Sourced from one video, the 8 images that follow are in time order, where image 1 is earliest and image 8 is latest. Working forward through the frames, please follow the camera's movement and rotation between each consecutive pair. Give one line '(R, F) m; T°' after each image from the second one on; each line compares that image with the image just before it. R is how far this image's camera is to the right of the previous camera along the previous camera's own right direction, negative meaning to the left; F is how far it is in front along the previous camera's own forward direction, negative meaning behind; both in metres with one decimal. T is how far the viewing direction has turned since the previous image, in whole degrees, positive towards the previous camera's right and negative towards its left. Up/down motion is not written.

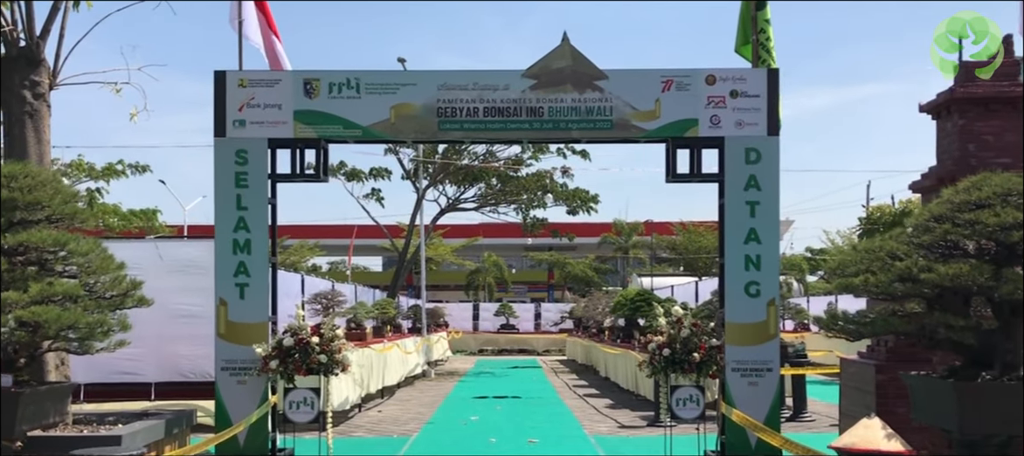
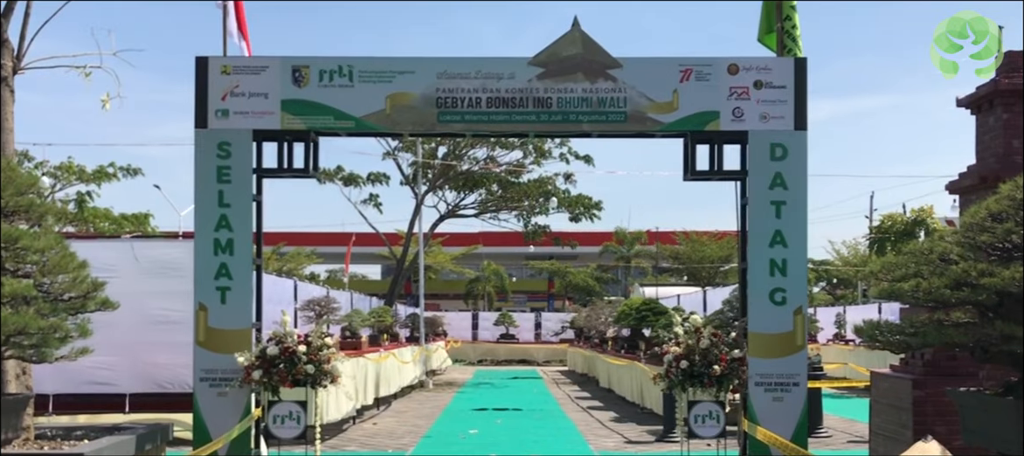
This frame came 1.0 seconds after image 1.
(0.0, +0.6) m; 0°
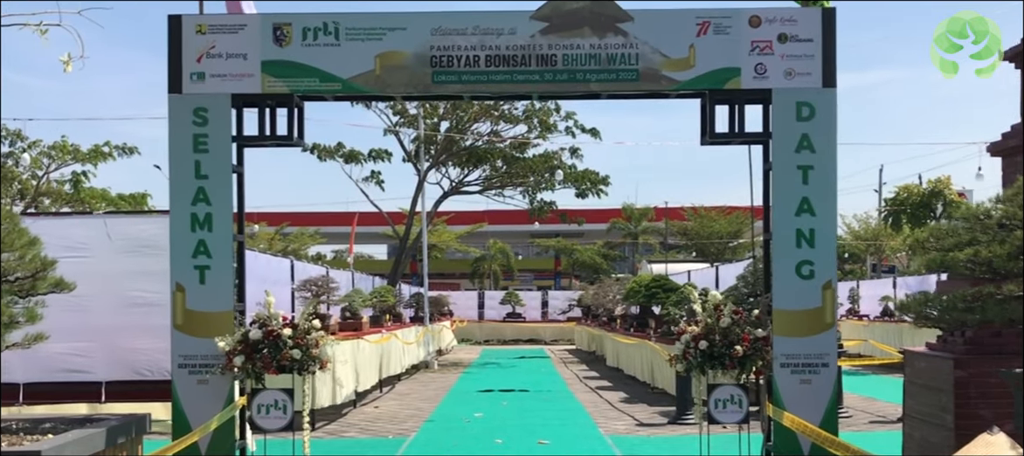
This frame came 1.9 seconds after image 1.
(0.0, +0.6) m; 0°
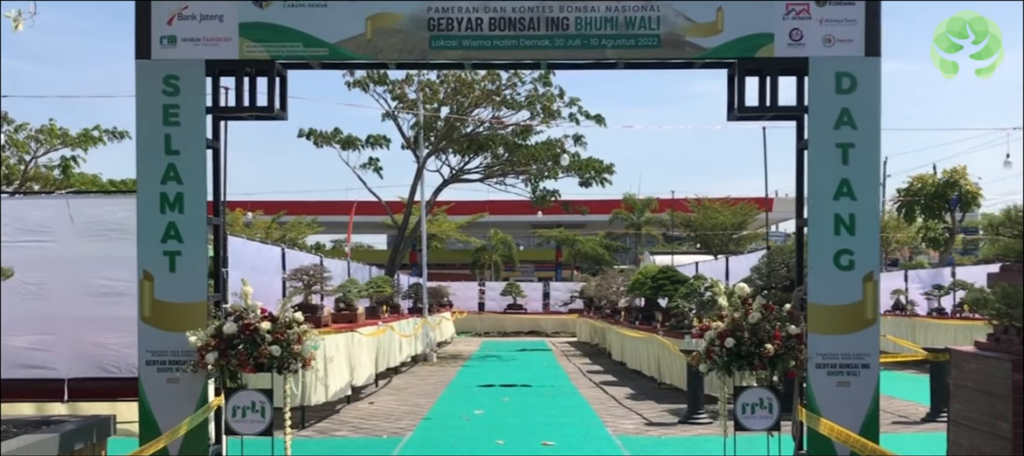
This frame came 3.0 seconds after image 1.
(0.0, +0.6) m; 0°
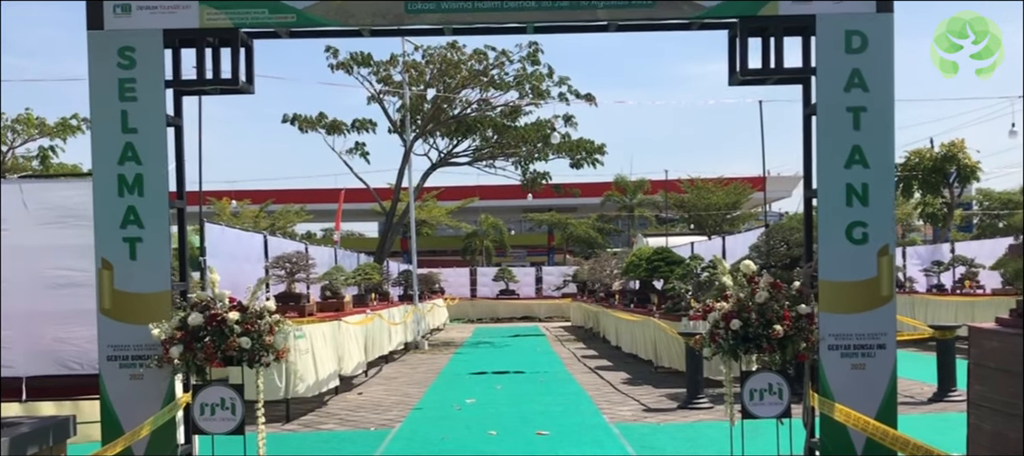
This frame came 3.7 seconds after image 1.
(0.0, +0.4) m; +1°
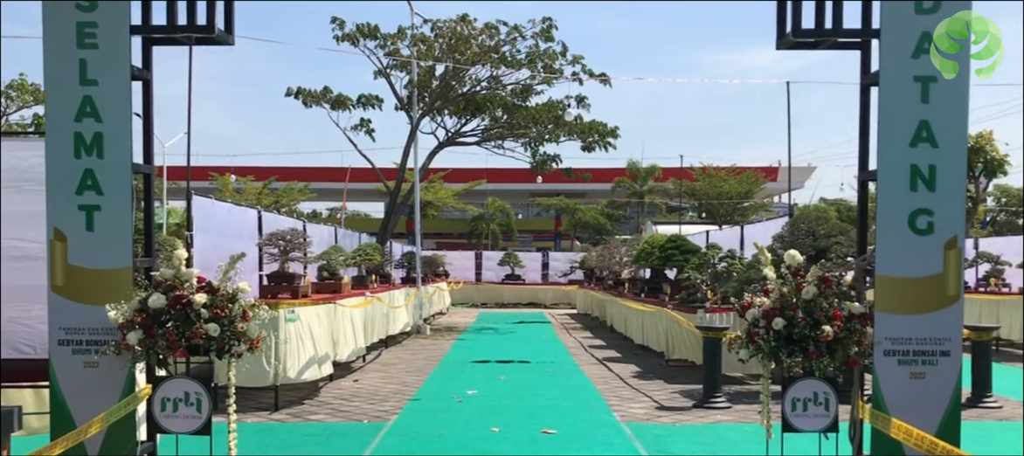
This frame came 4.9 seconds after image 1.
(0.0, +0.7) m; 0°
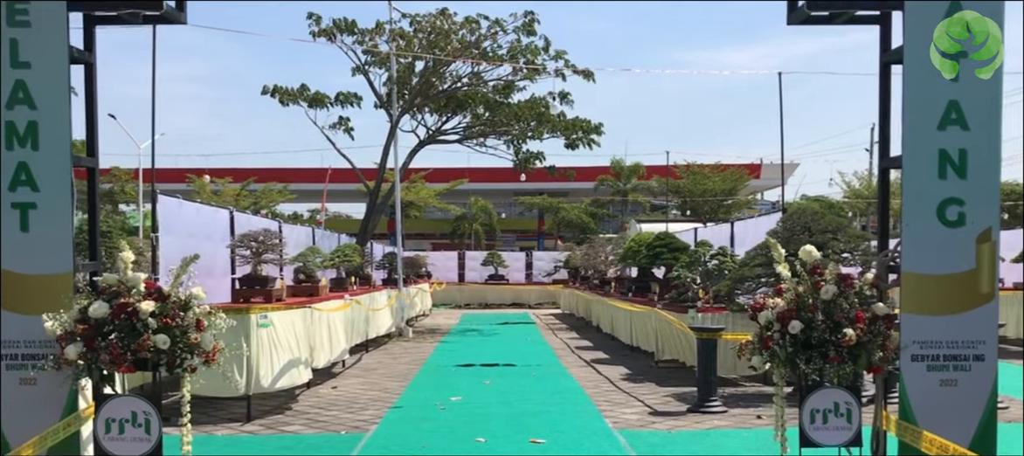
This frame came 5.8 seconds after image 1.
(0.0, +0.5) m; +1°
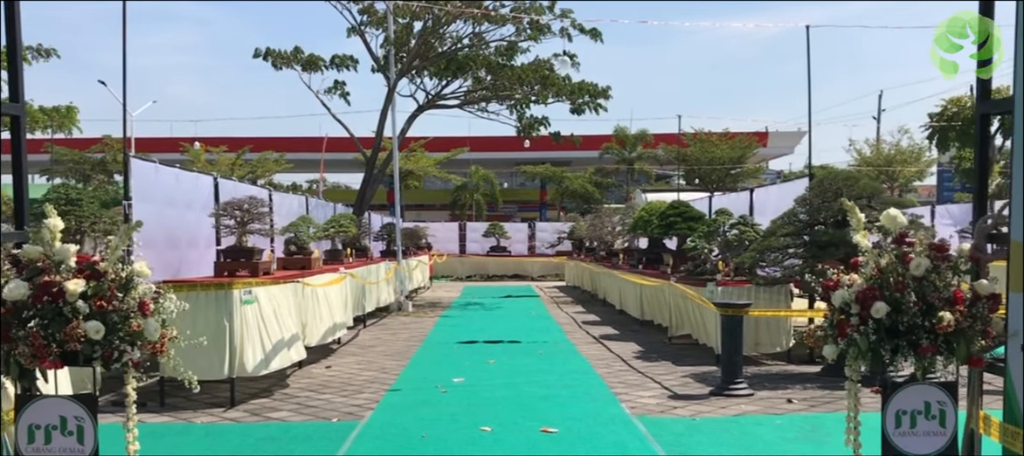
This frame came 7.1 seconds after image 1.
(-0.1, +0.8) m; 0°
